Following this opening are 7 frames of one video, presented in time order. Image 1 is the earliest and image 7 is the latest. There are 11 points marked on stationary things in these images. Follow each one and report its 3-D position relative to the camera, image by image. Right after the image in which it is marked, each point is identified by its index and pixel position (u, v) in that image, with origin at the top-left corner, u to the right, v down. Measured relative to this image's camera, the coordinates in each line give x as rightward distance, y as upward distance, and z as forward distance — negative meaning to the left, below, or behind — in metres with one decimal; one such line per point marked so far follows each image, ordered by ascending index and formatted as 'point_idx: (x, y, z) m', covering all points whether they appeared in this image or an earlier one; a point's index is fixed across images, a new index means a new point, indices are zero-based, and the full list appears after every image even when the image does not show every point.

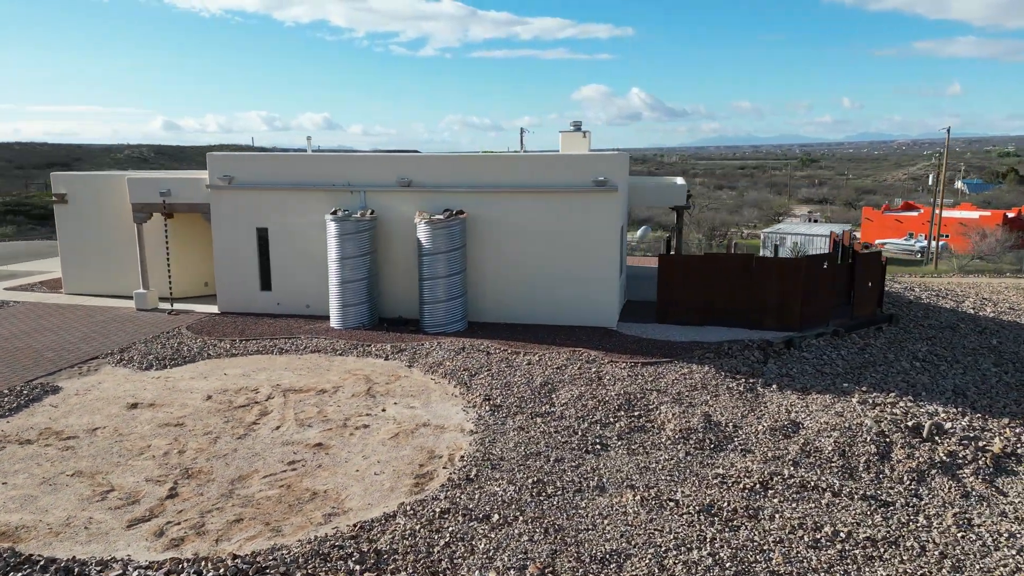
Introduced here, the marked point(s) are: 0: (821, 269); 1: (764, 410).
0: (+5.4, +0.3, +13.3) m
1: (+3.3, -1.6, +10.1) m
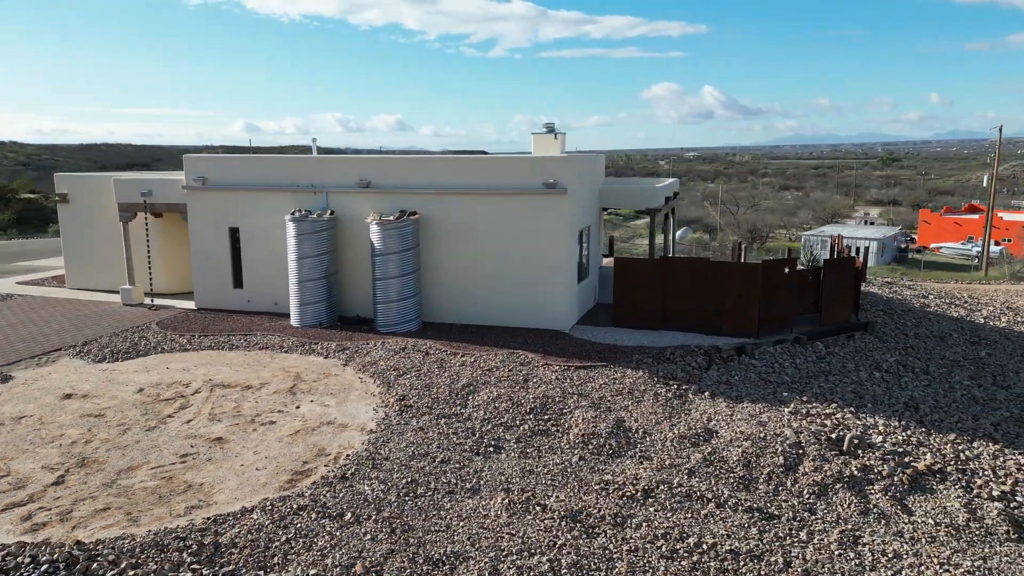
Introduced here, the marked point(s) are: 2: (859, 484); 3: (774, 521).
0: (+4.5, +0.3, +12.9) m
1: (+2.2, -1.7, +9.9) m
2: (+3.9, -2.2, +8.6) m
3: (+2.7, -2.4, +7.8) m
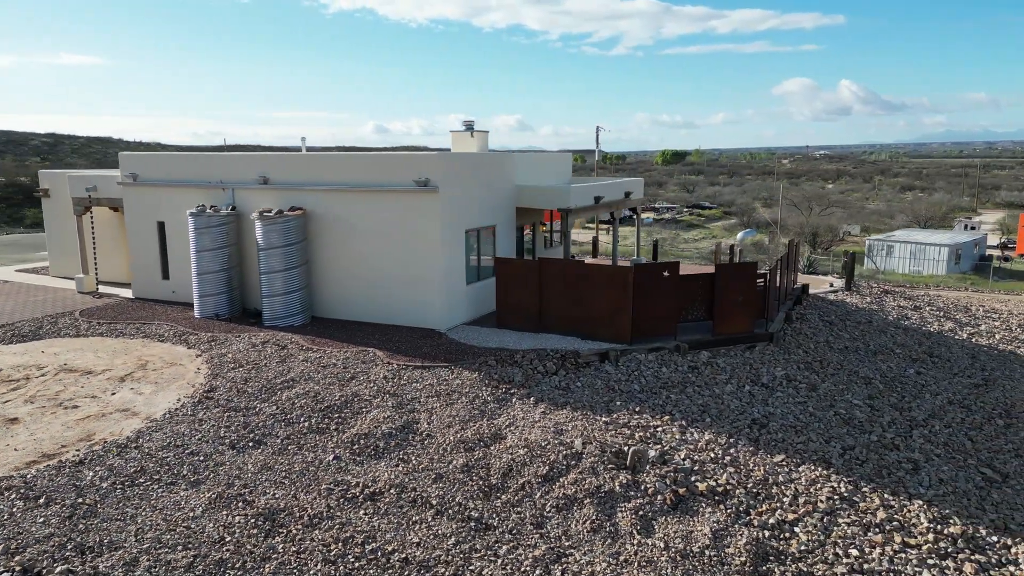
0: (+2.4, +0.2, +12.3) m
1: (-0.4, -1.7, +9.7) m
2: (+1.1, -2.3, +8.1) m
3: (-0.3, -2.4, +7.5) m
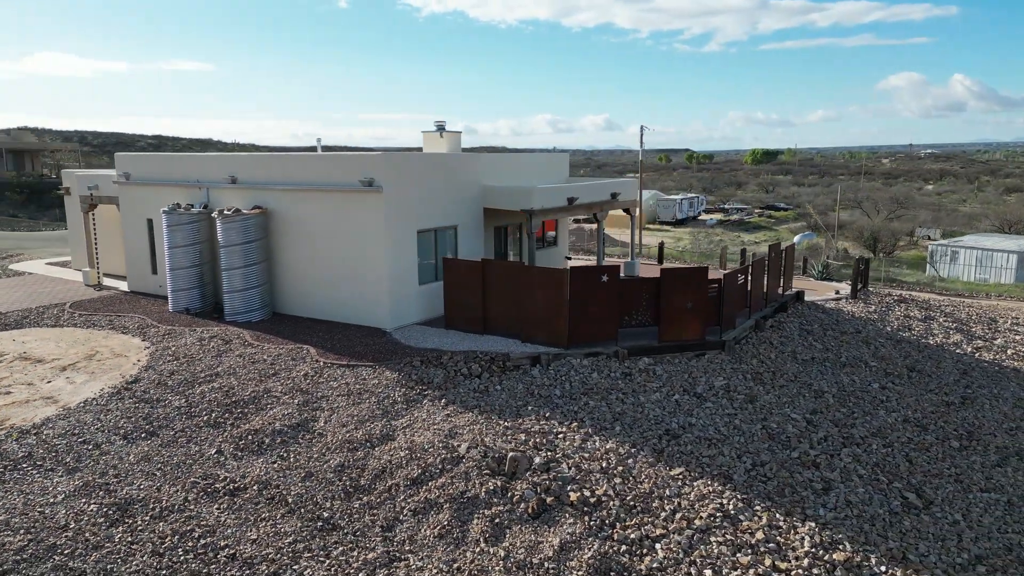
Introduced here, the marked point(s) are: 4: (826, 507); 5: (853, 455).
0: (+1.4, +0.1, +12.0) m
1: (-1.7, -1.7, +9.7) m
2: (-0.4, -2.3, +8.0) m
3: (-1.8, -2.4, +7.5) m
4: (+3.6, -2.5, +8.7) m
5: (+4.4, -2.2, +10.0) m
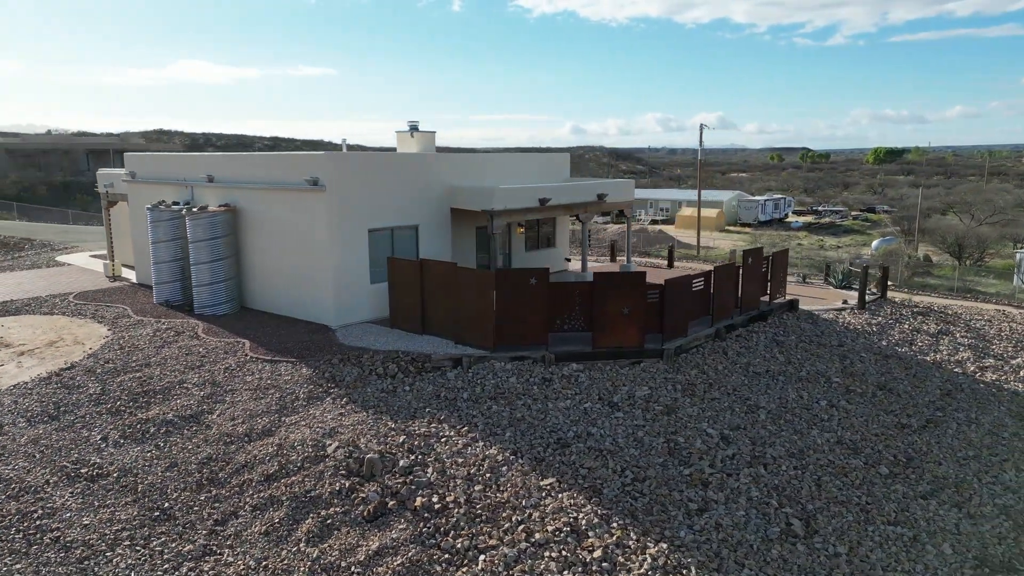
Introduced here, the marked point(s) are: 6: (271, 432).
0: (+0.2, +0.1, +11.7) m
1: (-3.2, -1.7, +9.9) m
2: (-2.1, -2.3, +8.0) m
3: (-3.6, -2.4, +7.8) m
4: (+1.9, -2.6, +8.2) m
5: (+3.0, -2.3, +9.3) m
6: (-3.0, -1.8, +9.5) m
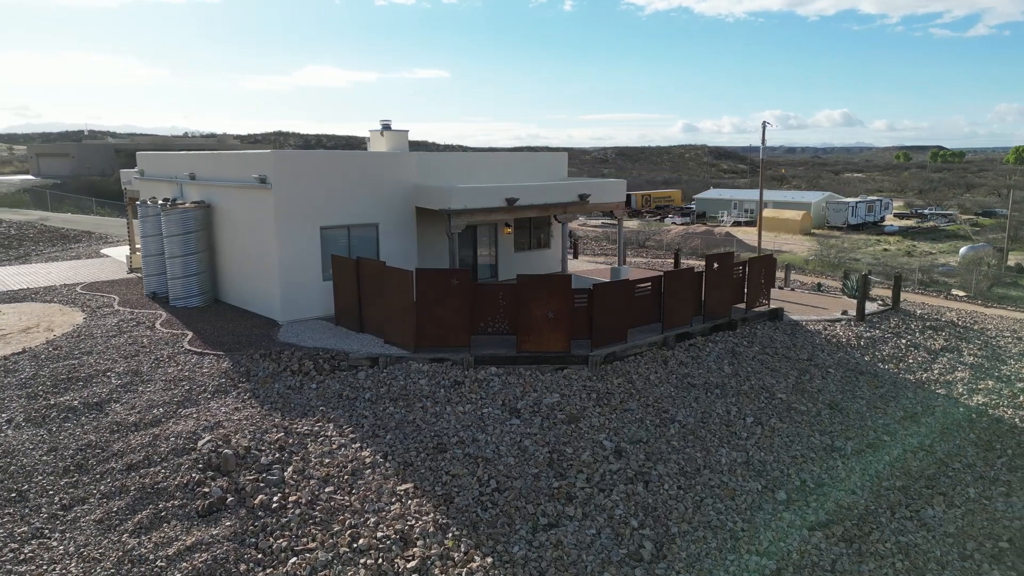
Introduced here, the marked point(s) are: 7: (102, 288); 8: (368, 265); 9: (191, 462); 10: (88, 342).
0: (-1.0, +0.1, +11.6) m
1: (-4.6, -1.6, +10.2) m
2: (-3.8, -2.3, +8.2) m
3: (-5.3, -2.3, +8.2) m
4: (+0.2, -2.6, +7.9) m
5: (+1.3, -2.4, +8.8) m
6: (-4.5, -1.7, +9.8) m
7: (-9.3, 0.0, +17.3) m
8: (-2.3, +0.4, +12.4) m
9: (-3.7, -2.0, +8.8) m
10: (-7.0, -0.9, +12.6) m
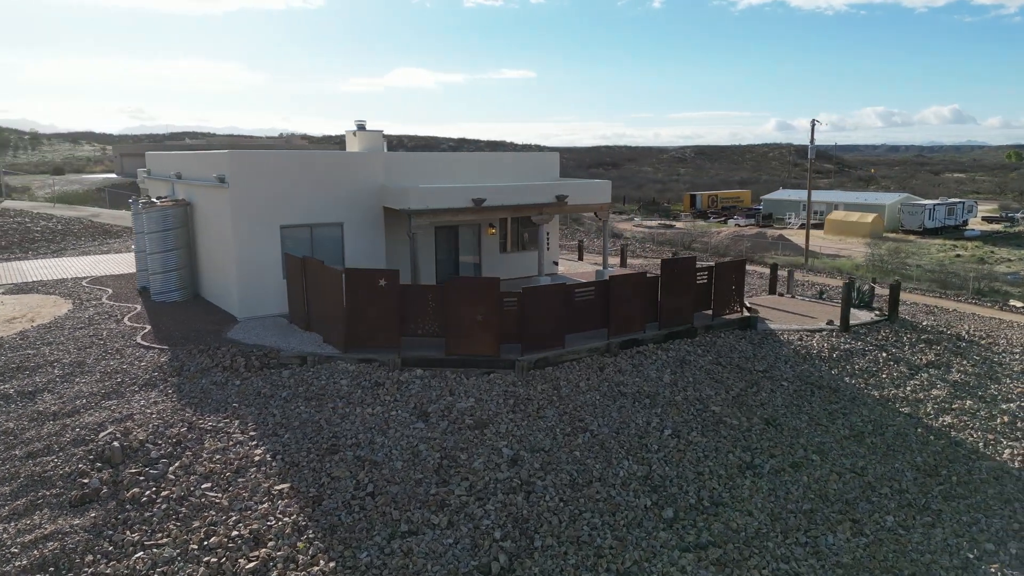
0: (-2.0, 0.0, +11.6) m
1: (-5.8, -1.5, +10.6) m
2: (-5.3, -2.2, +8.6) m
3: (-6.8, -2.2, +8.7) m
4: (-1.3, -2.7, +7.8) m
5: (-0.1, -2.4, +8.6) m
6: (-5.8, -1.7, +10.2) m
7: (-9.7, +0.1, +18.2) m
8: (-3.2, +0.4, +12.5) m
9: (-5.1, -2.0, +9.1) m
10: (-7.9, -0.8, +13.3) m
